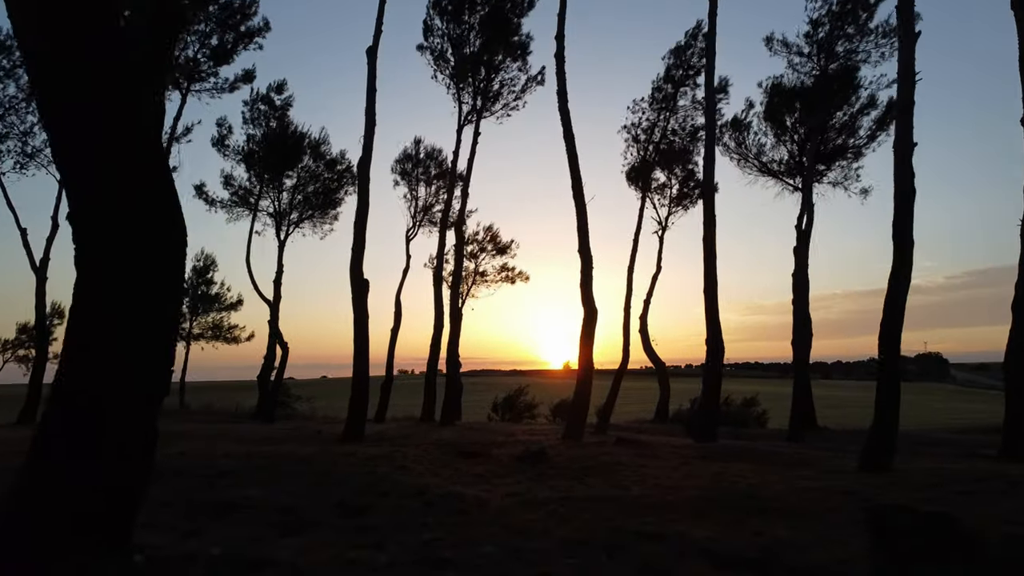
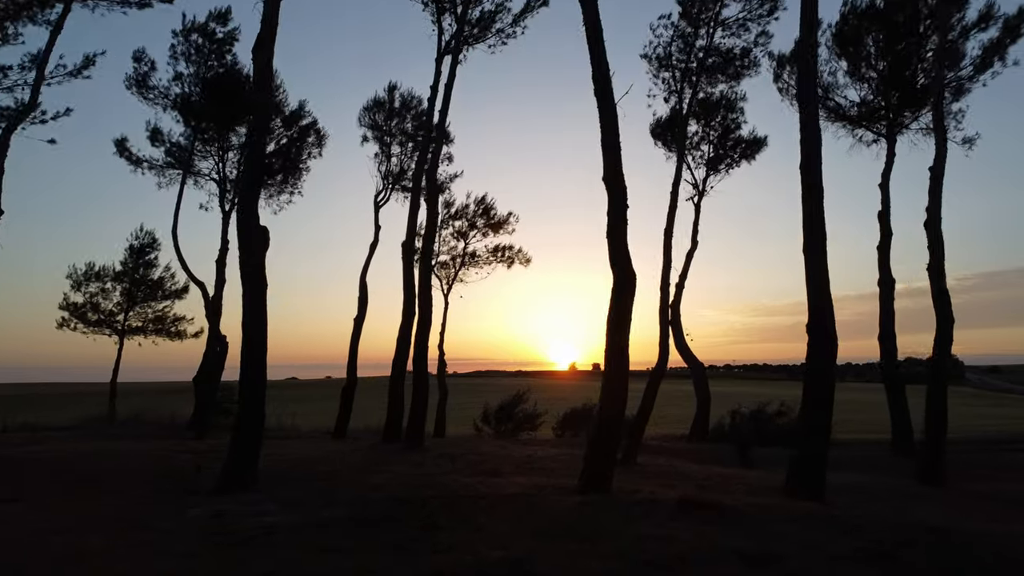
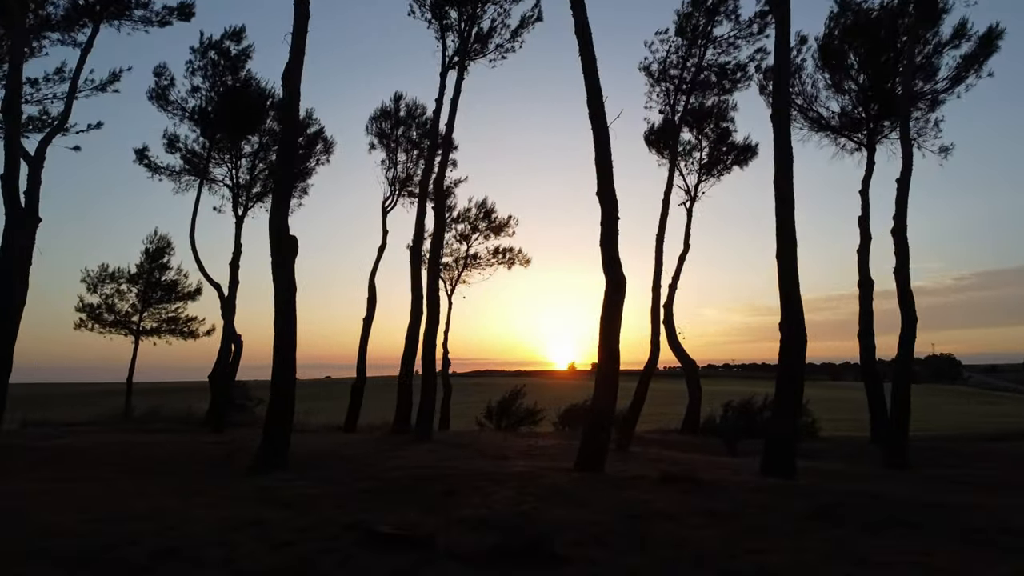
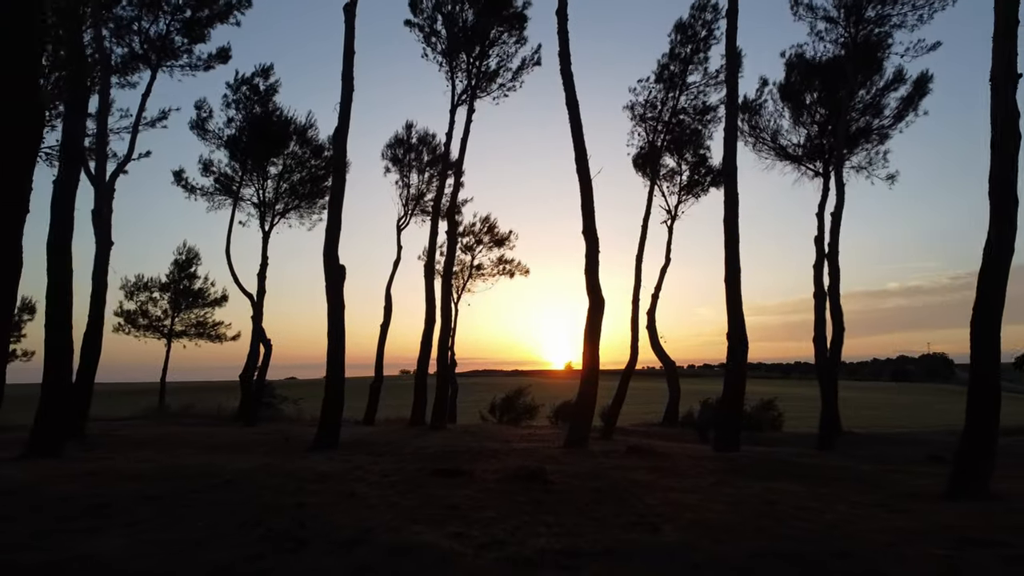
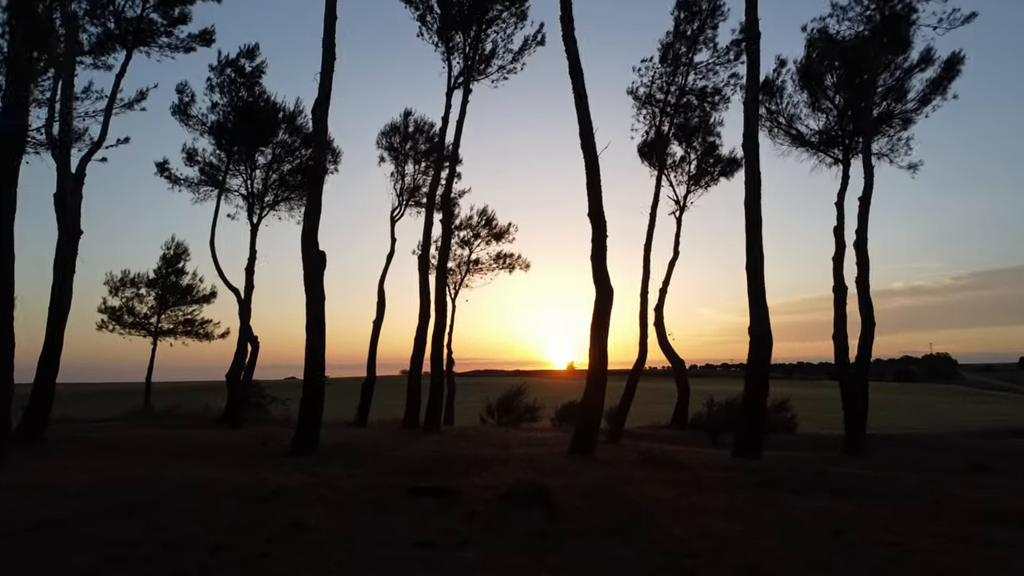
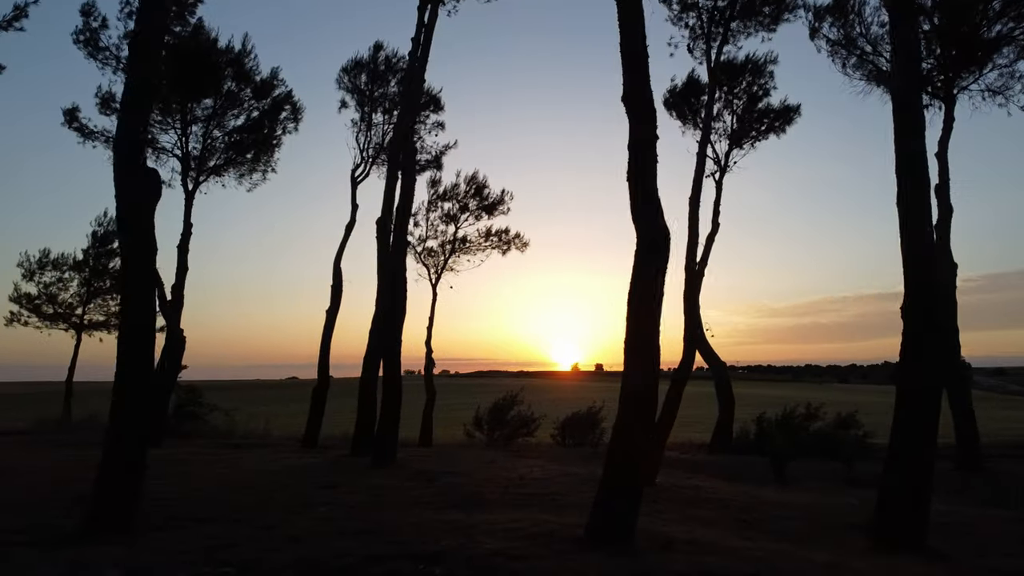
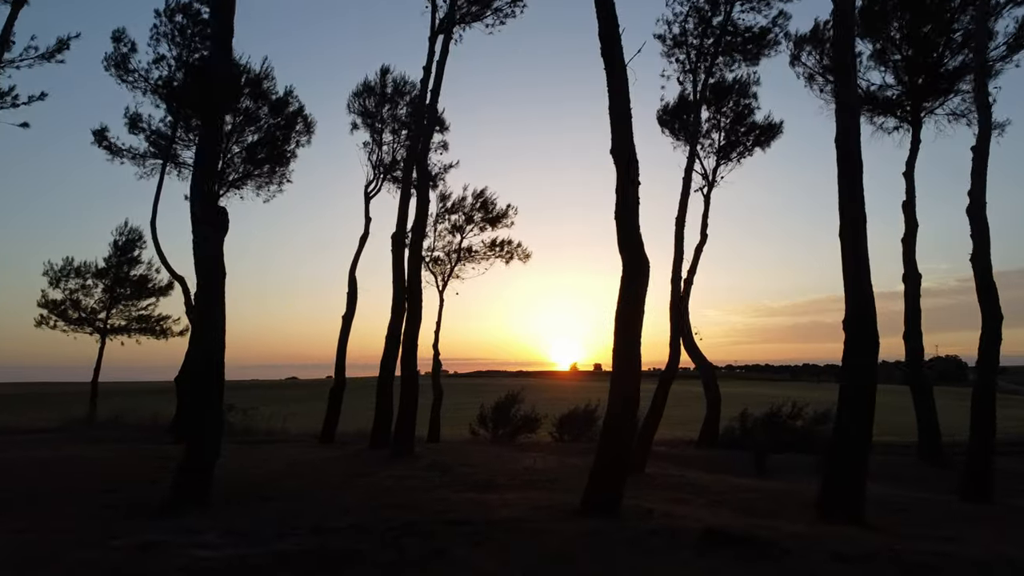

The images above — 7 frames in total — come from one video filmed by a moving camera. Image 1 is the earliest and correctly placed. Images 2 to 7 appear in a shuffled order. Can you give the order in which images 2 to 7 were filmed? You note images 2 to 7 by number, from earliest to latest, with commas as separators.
4, 5, 3, 2, 7, 6
